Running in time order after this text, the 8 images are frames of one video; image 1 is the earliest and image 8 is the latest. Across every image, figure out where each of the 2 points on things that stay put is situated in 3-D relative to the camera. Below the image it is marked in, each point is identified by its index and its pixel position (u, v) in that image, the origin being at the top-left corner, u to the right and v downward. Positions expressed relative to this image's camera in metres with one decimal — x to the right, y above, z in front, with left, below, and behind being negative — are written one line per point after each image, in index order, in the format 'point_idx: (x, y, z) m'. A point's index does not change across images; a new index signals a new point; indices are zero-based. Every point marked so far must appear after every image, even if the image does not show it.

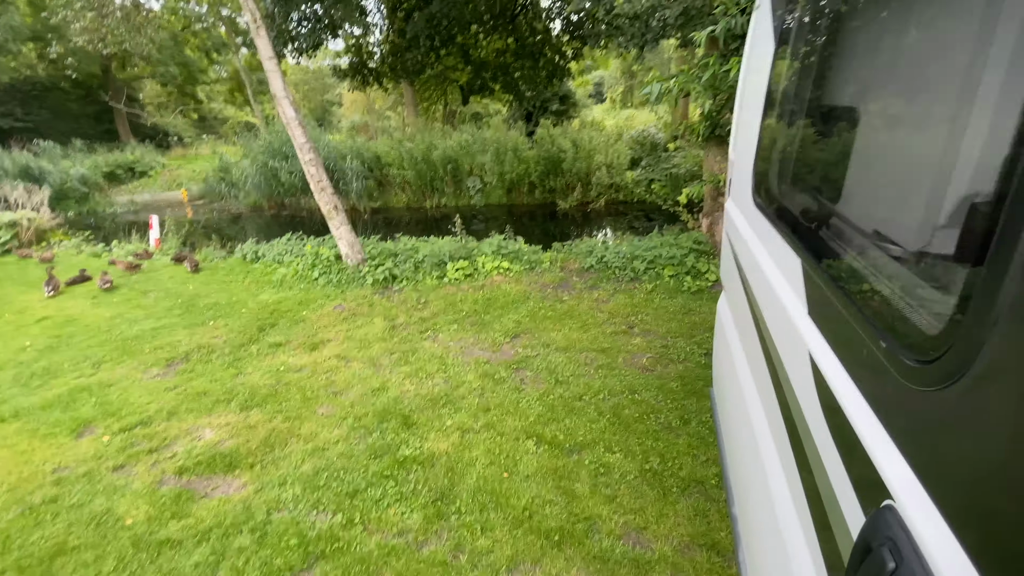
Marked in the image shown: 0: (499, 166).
0: (-0.4, +3.5, +13.9) m
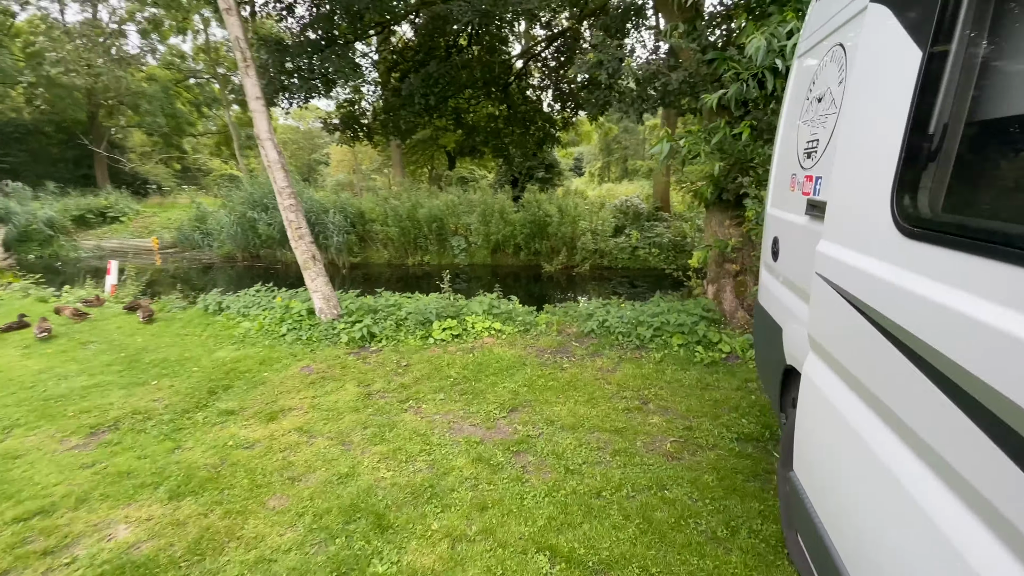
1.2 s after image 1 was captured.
0: (-0.8, +1.8, +13.7) m
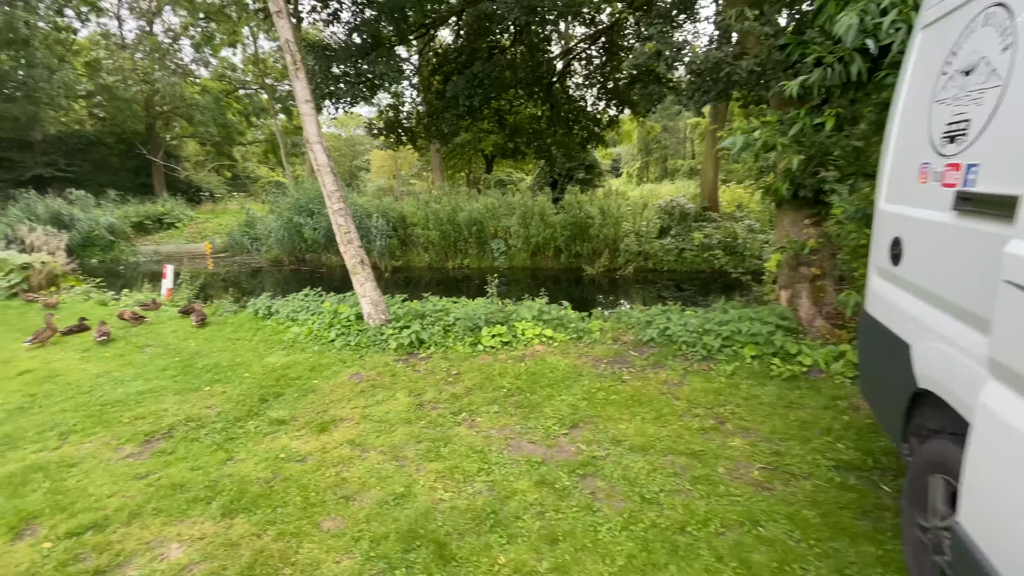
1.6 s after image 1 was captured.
0: (+0.4, +1.7, +13.5) m
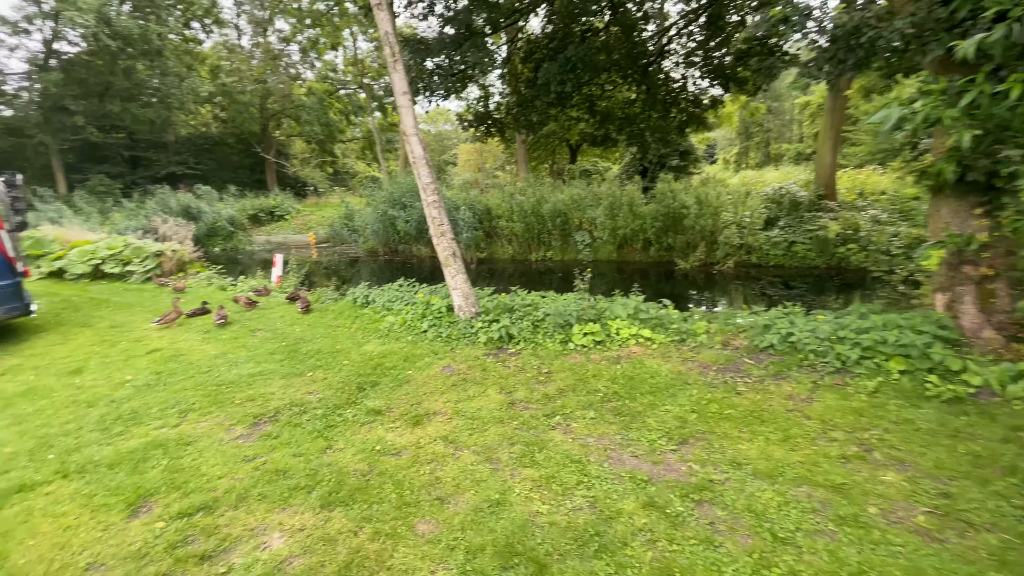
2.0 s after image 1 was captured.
0: (+2.8, +1.8, +13.0) m
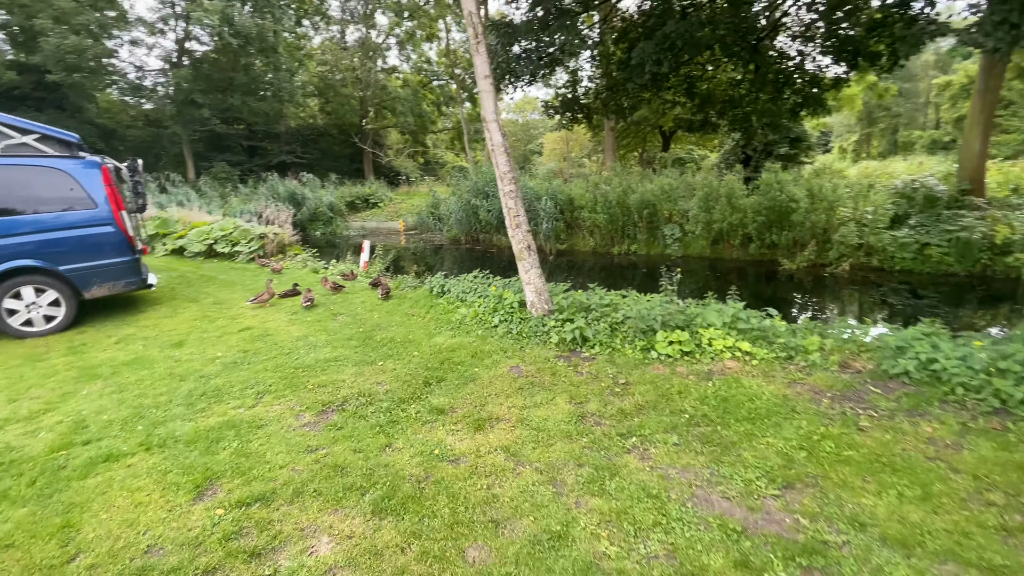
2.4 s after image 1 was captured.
0: (+4.9, +1.9, +12.1) m
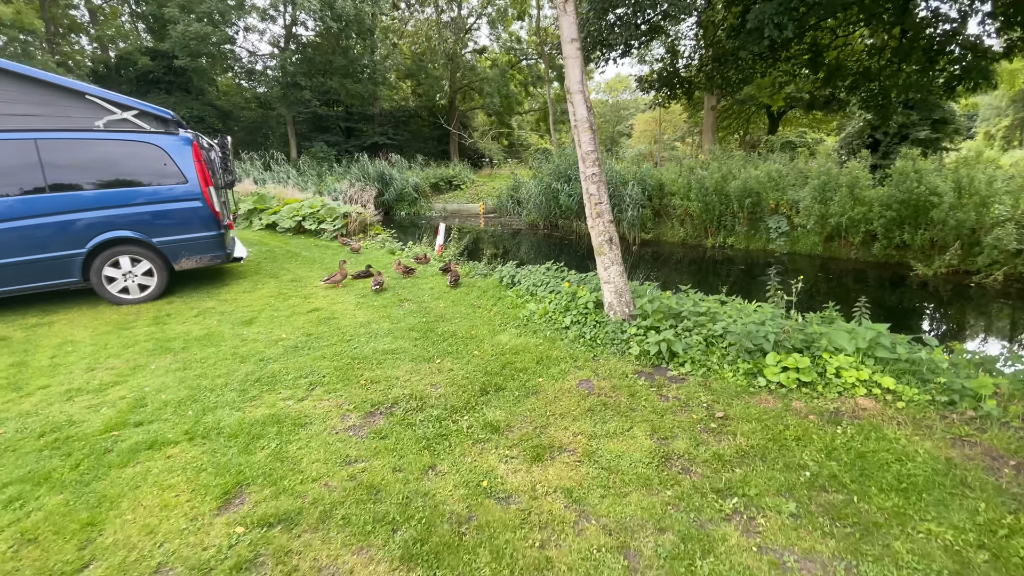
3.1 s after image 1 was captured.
0: (+6.8, +1.8, +10.5) m
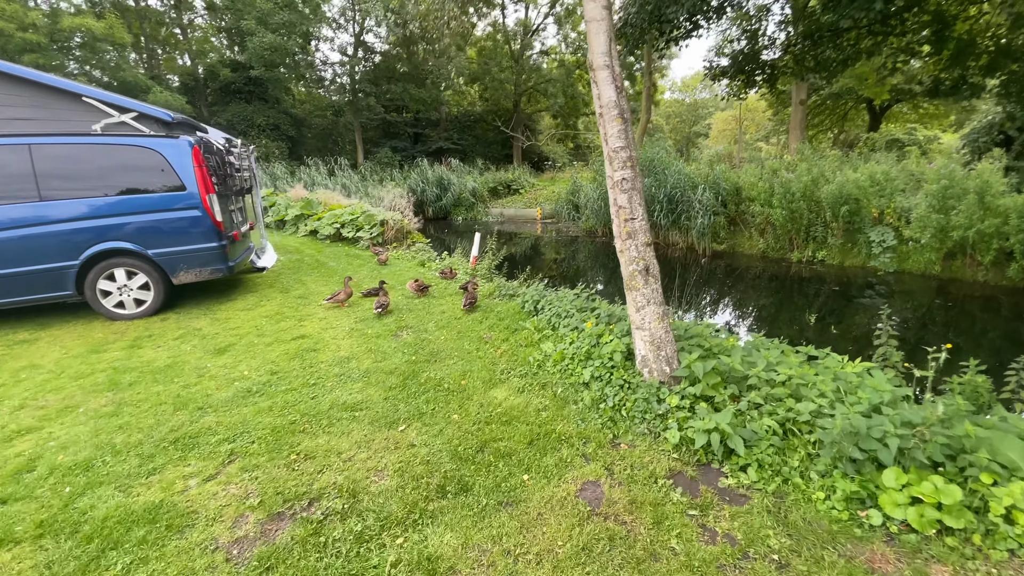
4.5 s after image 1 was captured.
0: (+7.7, +1.3, +8.6) m
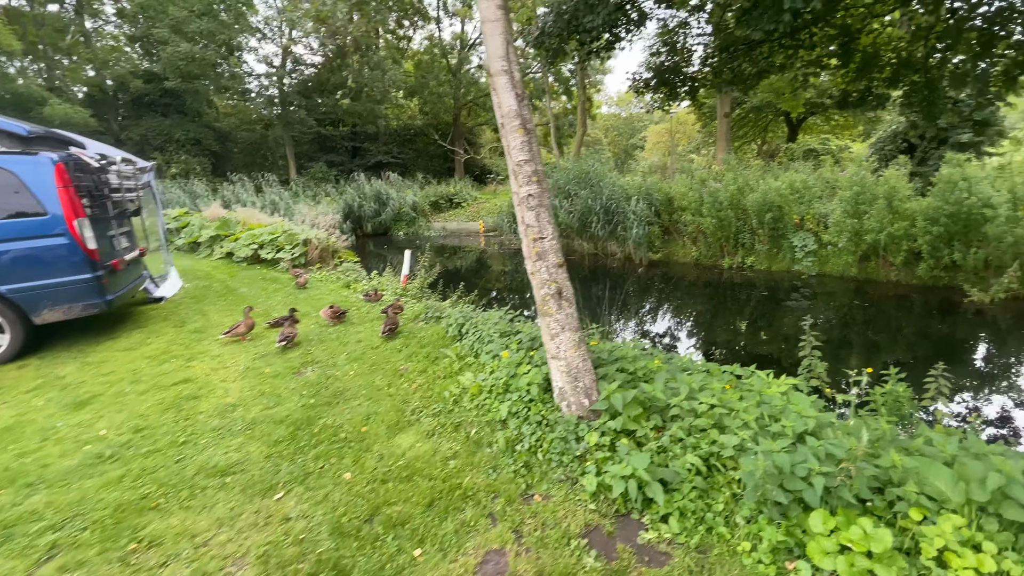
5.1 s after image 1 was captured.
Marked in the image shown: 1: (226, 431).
0: (+6.5, +1.2, +9.0) m
1: (-1.8, -0.9, +3.0) m
